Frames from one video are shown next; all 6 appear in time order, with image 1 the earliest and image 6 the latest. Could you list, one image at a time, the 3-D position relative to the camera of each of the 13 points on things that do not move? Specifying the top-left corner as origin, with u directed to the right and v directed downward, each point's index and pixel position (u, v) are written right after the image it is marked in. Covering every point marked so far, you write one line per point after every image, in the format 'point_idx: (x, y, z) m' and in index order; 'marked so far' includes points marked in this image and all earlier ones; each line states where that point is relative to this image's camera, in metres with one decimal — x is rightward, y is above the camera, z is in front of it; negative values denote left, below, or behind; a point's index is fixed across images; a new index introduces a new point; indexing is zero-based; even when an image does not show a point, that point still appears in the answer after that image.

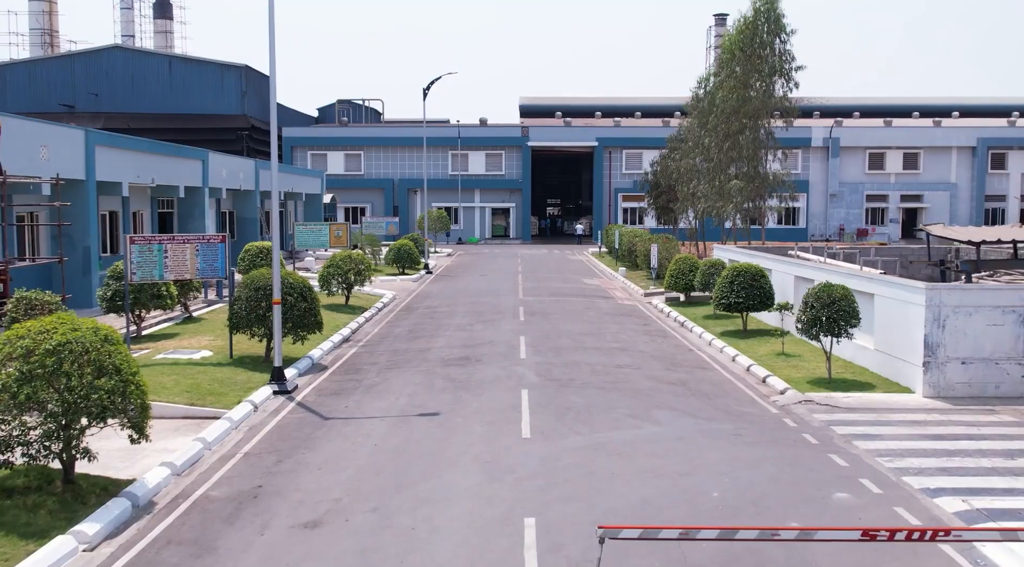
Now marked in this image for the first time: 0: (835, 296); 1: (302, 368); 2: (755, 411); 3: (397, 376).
0: (+5.5, -0.2, +14.3) m
1: (-3.9, -1.6, +15.8) m
2: (+3.6, -1.9, +12.6) m
3: (-2.1, -1.7, +15.1) m
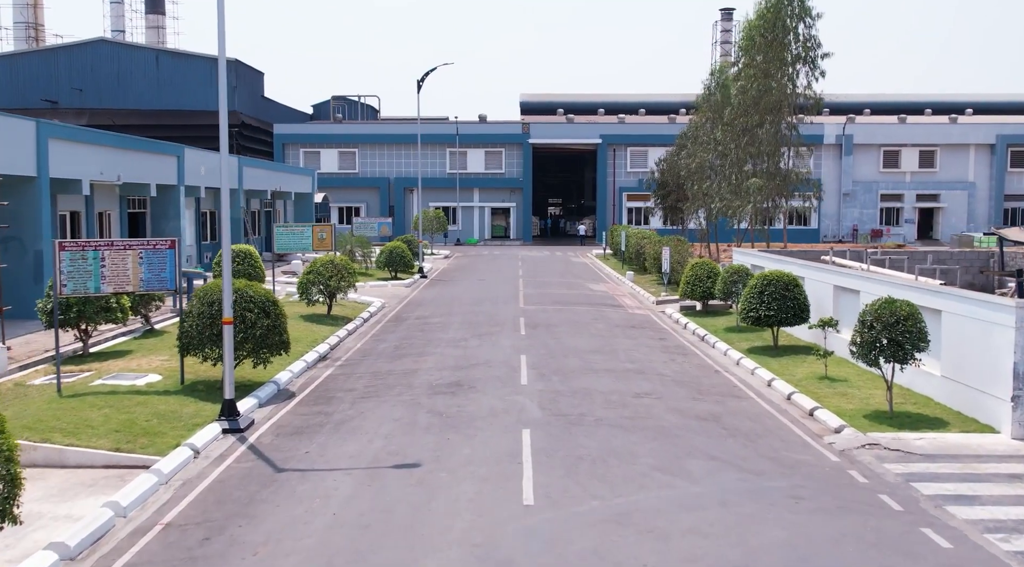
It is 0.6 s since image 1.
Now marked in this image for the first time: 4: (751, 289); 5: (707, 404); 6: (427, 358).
0: (+5.5, -0.4, +11.9) m
1: (-4.0, -1.8, +13.4) m
2: (+3.6, -2.1, +10.2) m
3: (-2.1, -1.9, +12.7) m
4: (+5.1, -0.1, +18.1) m
5: (+3.0, -1.9, +12.9) m
6: (-1.7, -1.5, +16.6) m
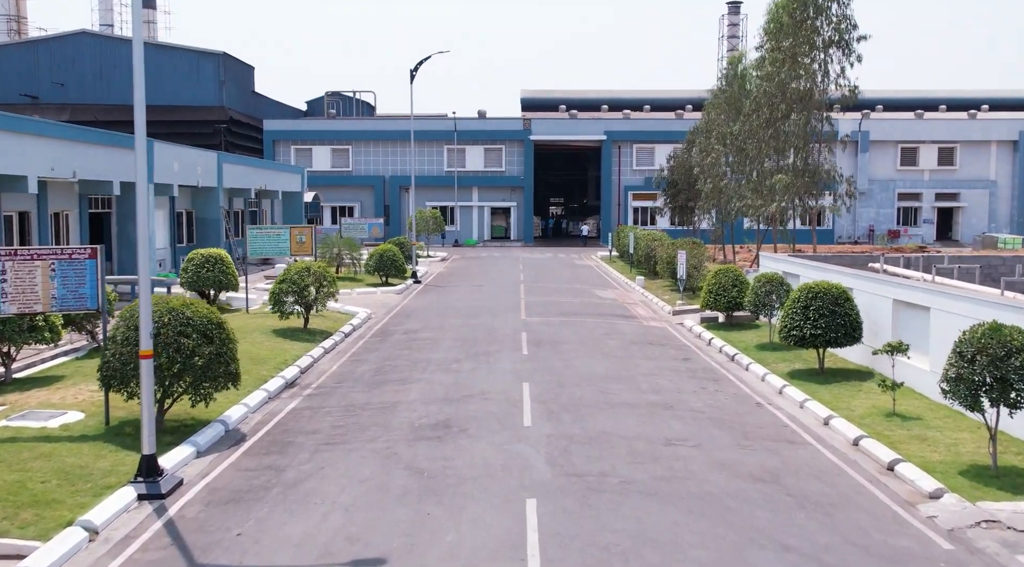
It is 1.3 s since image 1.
0: (+5.5, -0.7, +9.3) m
1: (-3.9, -2.1, +10.8) m
2: (+3.6, -2.4, +7.5) m
3: (-2.1, -2.1, +10.1) m
4: (+5.2, -0.4, +15.5) m
5: (+3.0, -2.1, +10.3) m
6: (-1.7, -1.7, +14.0) m
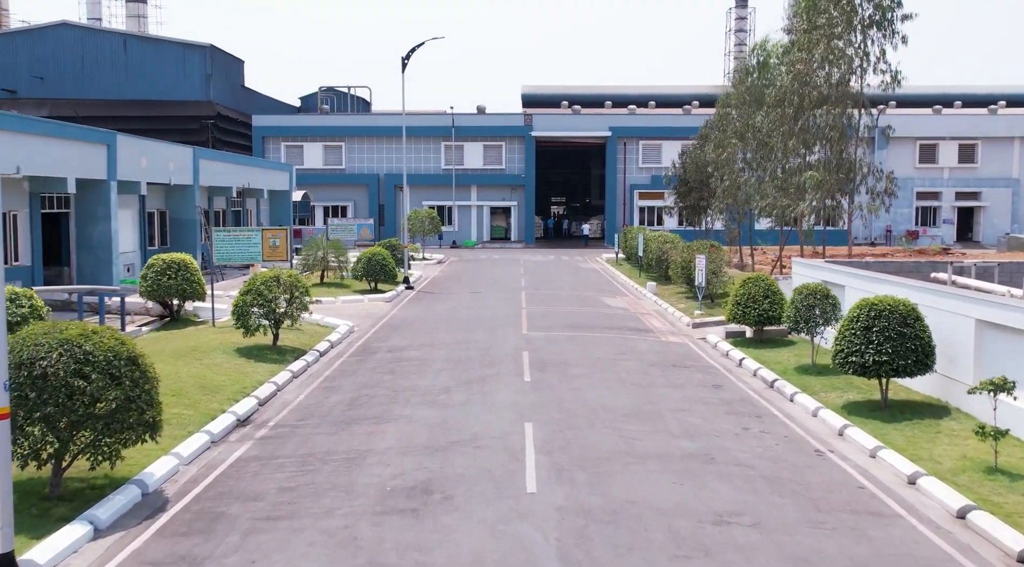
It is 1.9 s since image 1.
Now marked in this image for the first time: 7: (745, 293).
0: (+5.5, -0.9, +6.7) m
1: (-4.0, -2.3, +8.2) m
2: (+3.6, -2.6, +4.9) m
3: (-2.1, -2.4, +7.5) m
4: (+5.2, -0.6, +12.9) m
5: (+3.0, -2.3, +7.7) m
6: (-1.7, -2.0, +11.4) m
7: (+5.1, -0.2, +18.6) m
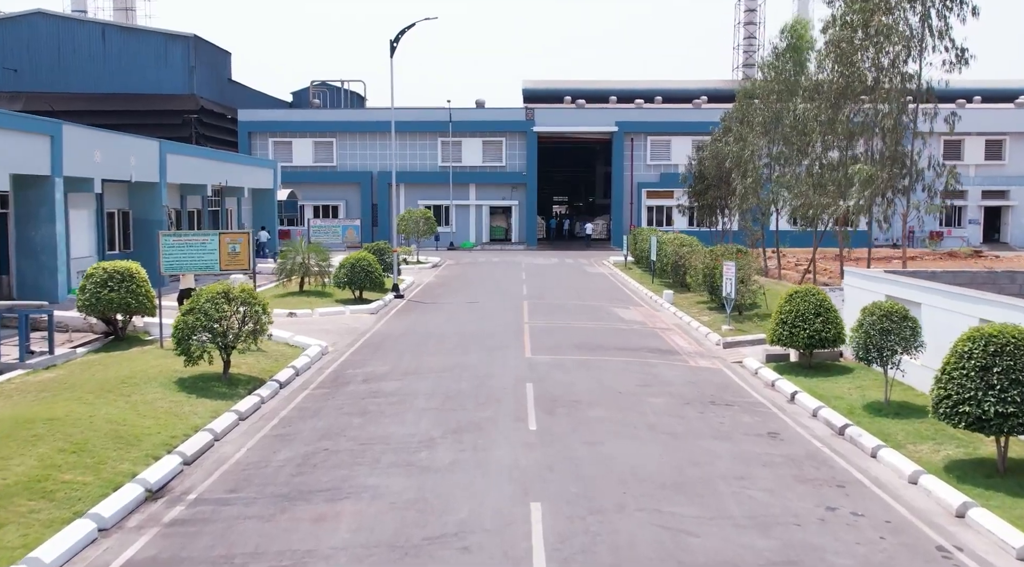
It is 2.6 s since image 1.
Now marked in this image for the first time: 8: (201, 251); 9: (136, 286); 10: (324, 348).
0: (+5.5, -1.2, +3.6) m
1: (-3.9, -2.6, +5.1) m
2: (+3.6, -2.9, +1.9) m
3: (-2.1, -2.6, +4.4) m
4: (+5.2, -0.9, +9.8) m
5: (+3.0, -2.6, +4.6) m
6: (-1.7, -2.2, +8.3) m
7: (+5.1, -0.5, +15.5) m
8: (-6.4, +0.7, +17.5) m
9: (-8.1, -0.1, +18.2) m
10: (-4.0, -1.4, +17.9) m
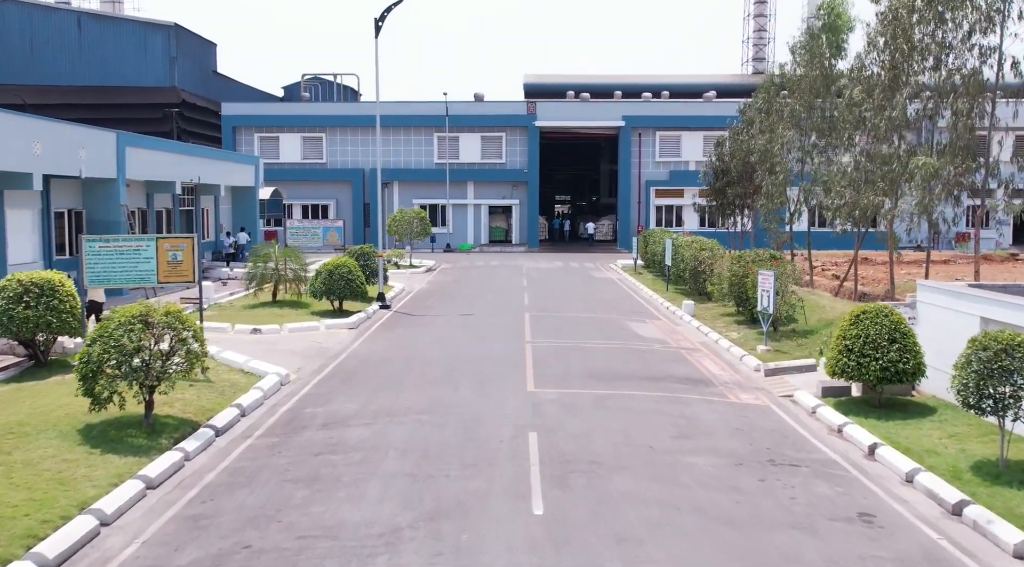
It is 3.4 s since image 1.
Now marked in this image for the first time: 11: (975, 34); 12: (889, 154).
0: (+5.5, -1.5, +0.6) m
1: (-4.0, -2.9, +2.1) m
2: (+3.6, -3.2, -1.2) m
3: (-2.1, -2.9, +1.4) m
4: (+5.1, -1.1, +6.8) m
5: (+3.0, -2.9, +1.6) m
6: (-1.7, -2.5, +5.3) m
7: (+5.1, -0.8, +12.4) m
8: (-6.5, +0.4, +14.4) m
9: (-8.1, -0.3, +15.1) m
10: (-4.0, -1.6, +14.8) m
11: (+9.3, +5.2, +17.7) m
12: (+8.4, +2.9, +19.0) m
